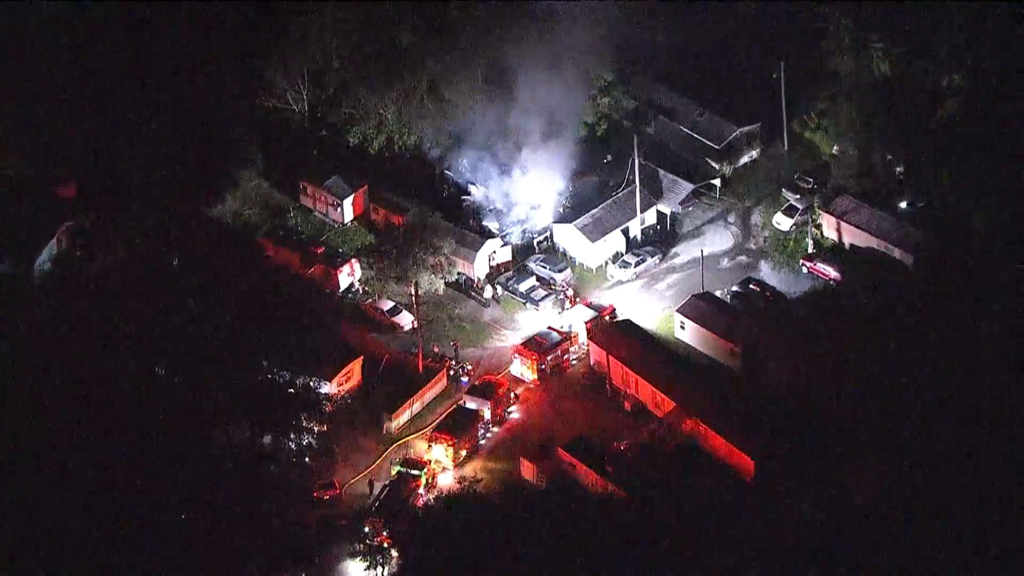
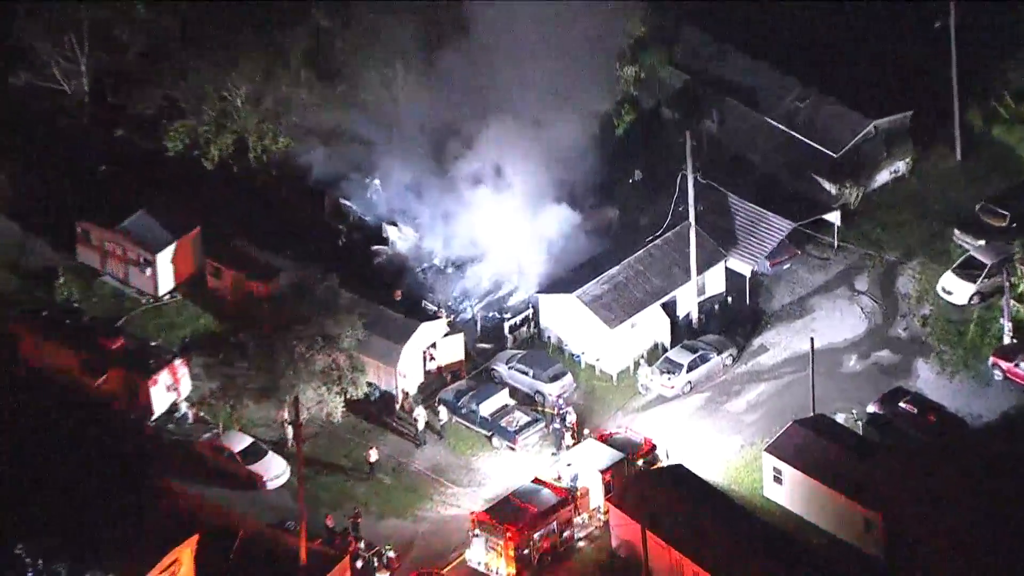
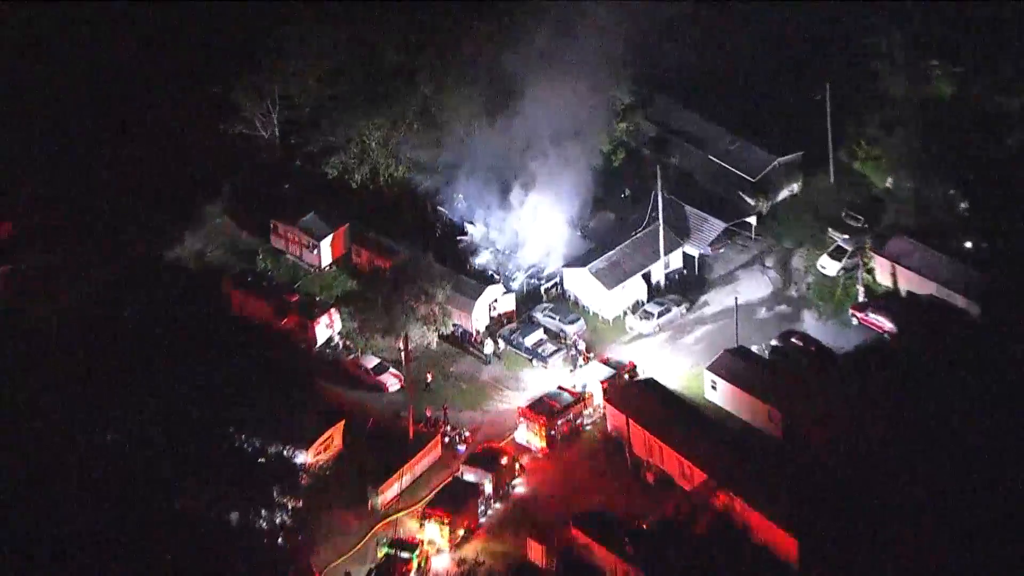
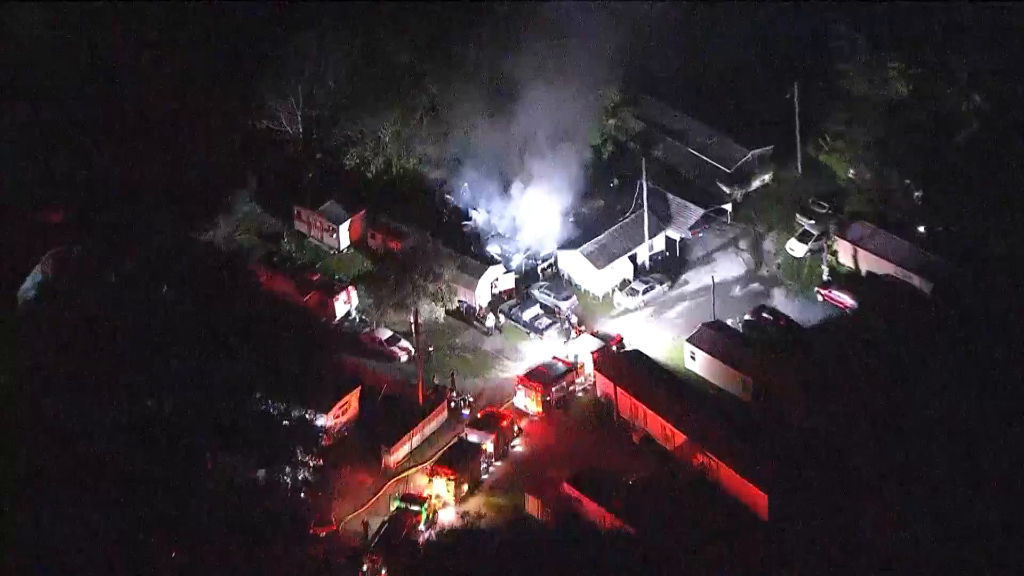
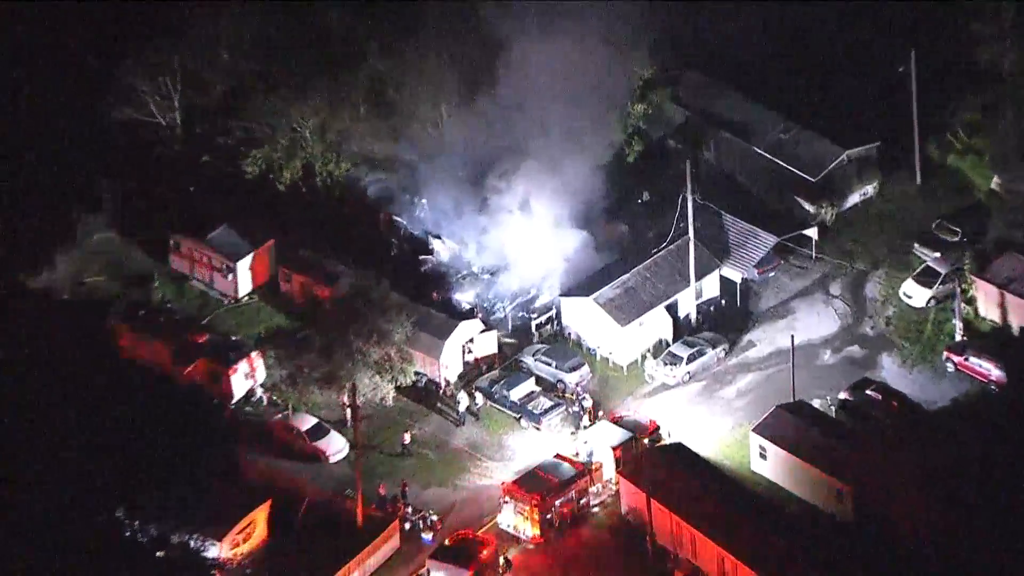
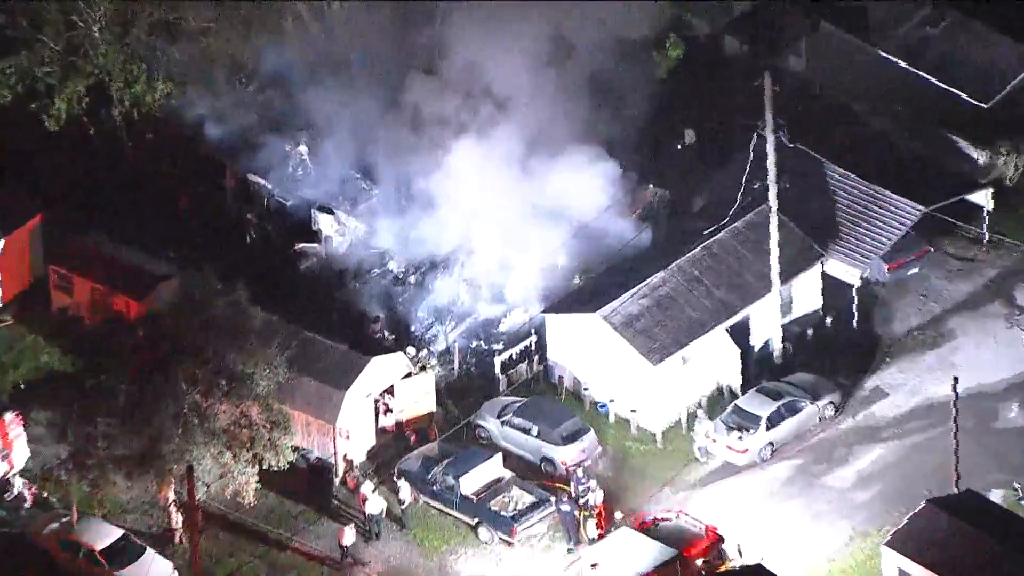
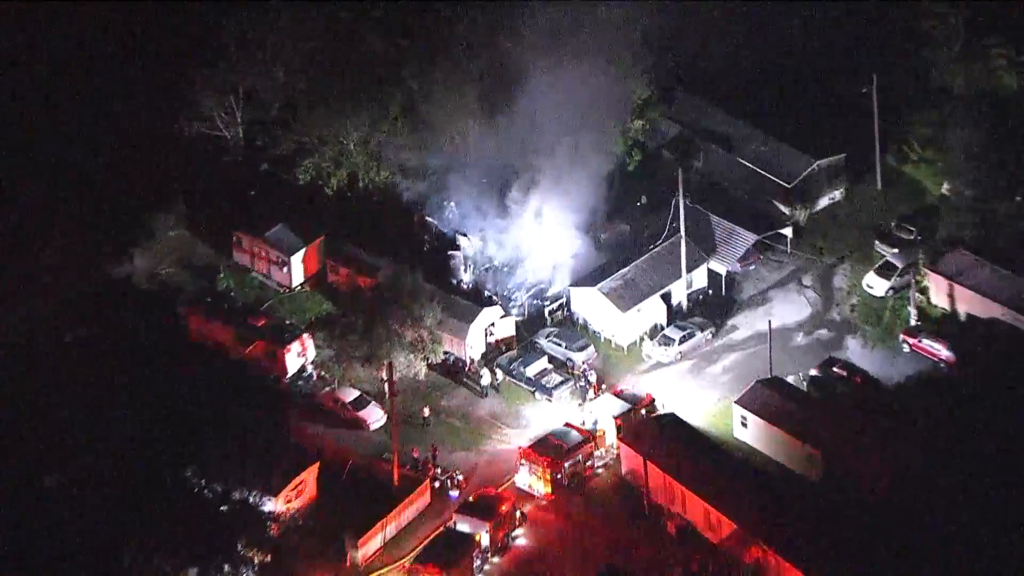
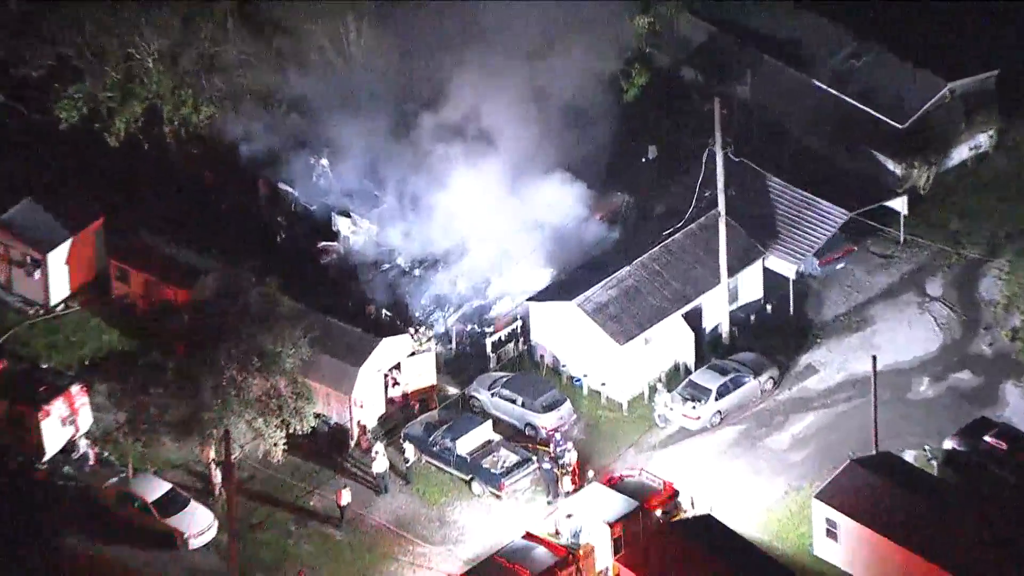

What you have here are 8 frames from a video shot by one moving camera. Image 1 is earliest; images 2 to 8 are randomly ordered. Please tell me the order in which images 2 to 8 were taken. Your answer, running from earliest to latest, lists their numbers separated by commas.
4, 3, 7, 5, 2, 8, 6
